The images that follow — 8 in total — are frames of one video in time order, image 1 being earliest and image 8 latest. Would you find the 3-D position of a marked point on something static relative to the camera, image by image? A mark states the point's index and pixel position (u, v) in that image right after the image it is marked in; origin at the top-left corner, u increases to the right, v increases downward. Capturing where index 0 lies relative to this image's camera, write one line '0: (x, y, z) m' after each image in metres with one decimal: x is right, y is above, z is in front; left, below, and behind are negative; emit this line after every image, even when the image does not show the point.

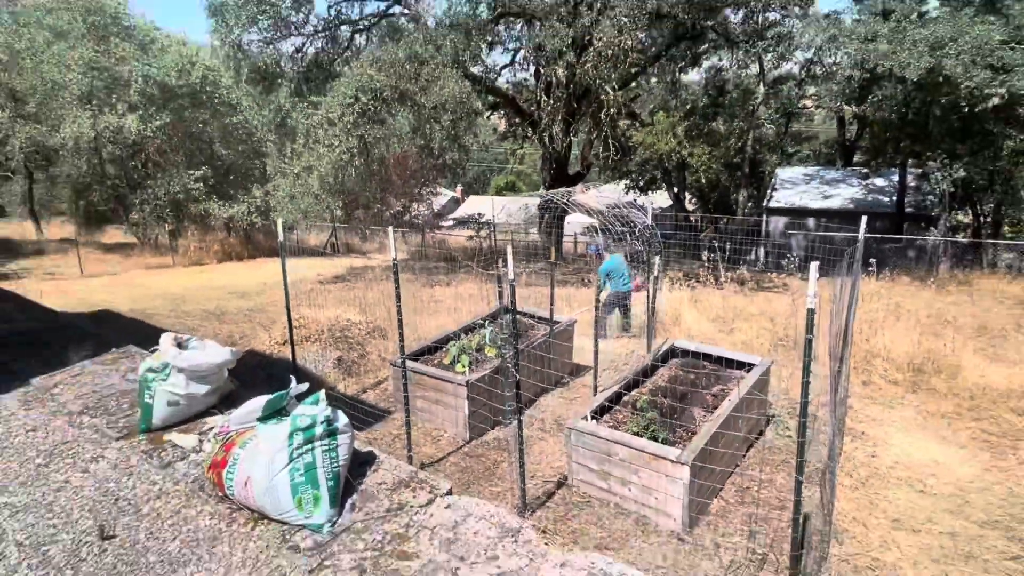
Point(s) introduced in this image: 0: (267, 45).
0: (-4.9, +4.9, +11.7) m
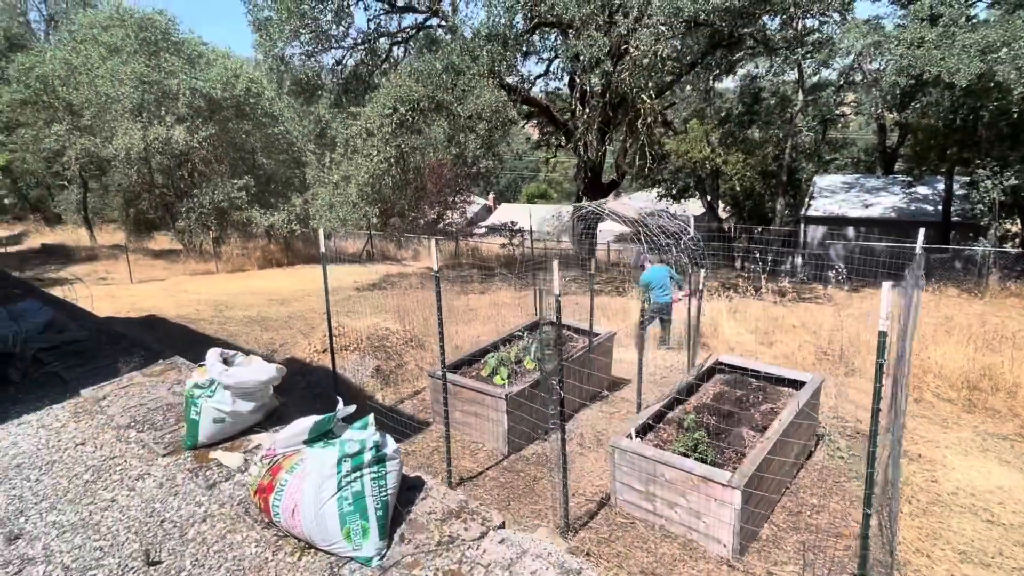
0: (-4.2, +4.7, +12.0) m
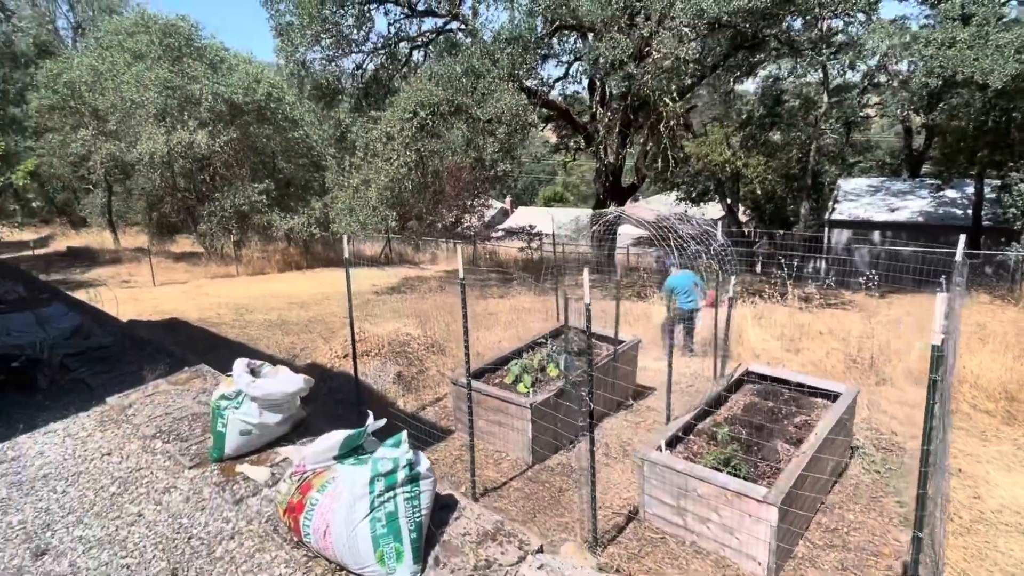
0: (-3.8, +4.6, +12.0) m
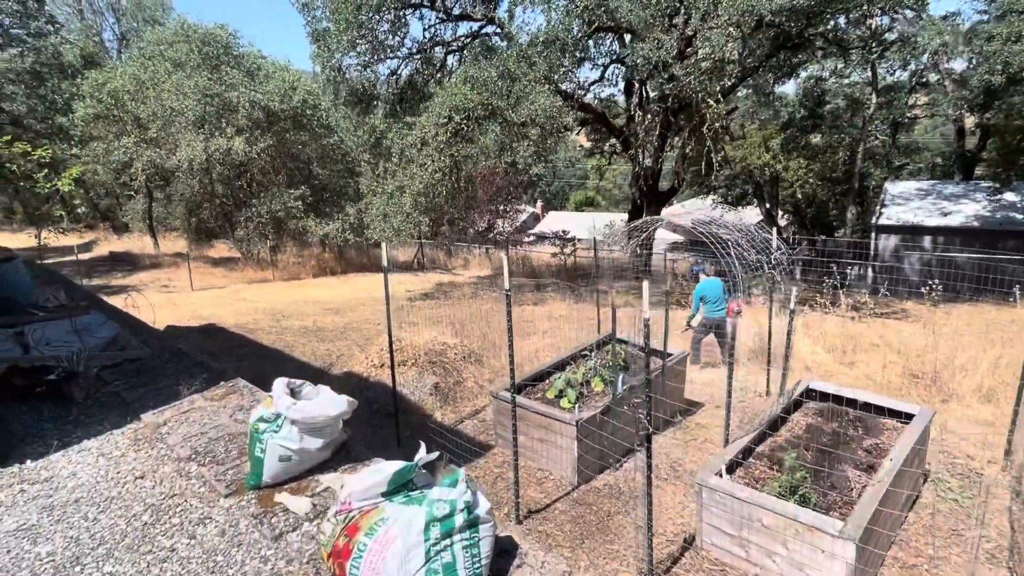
0: (-3.0, +4.5, +12.0) m
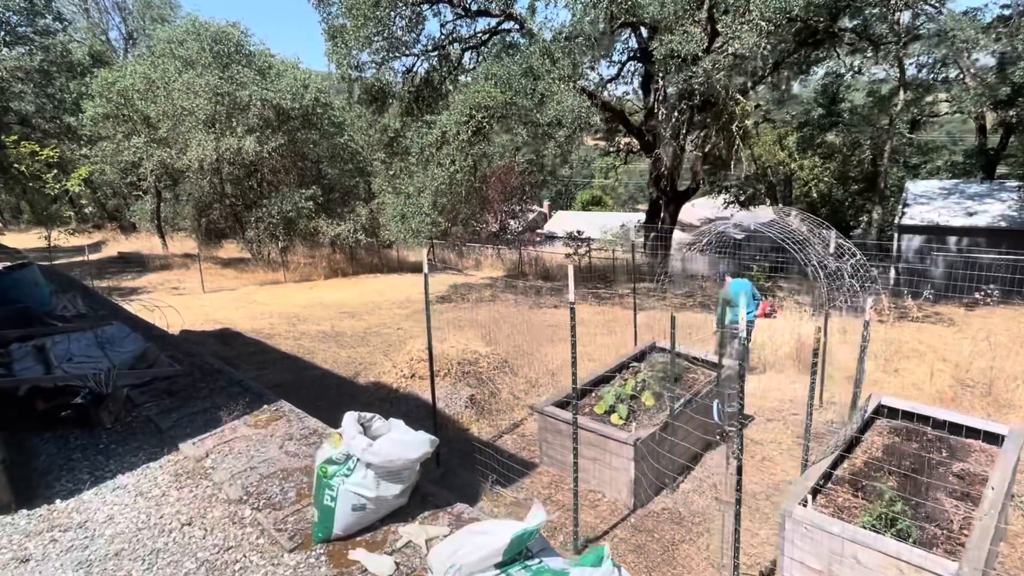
0: (-2.6, +4.4, +11.7) m
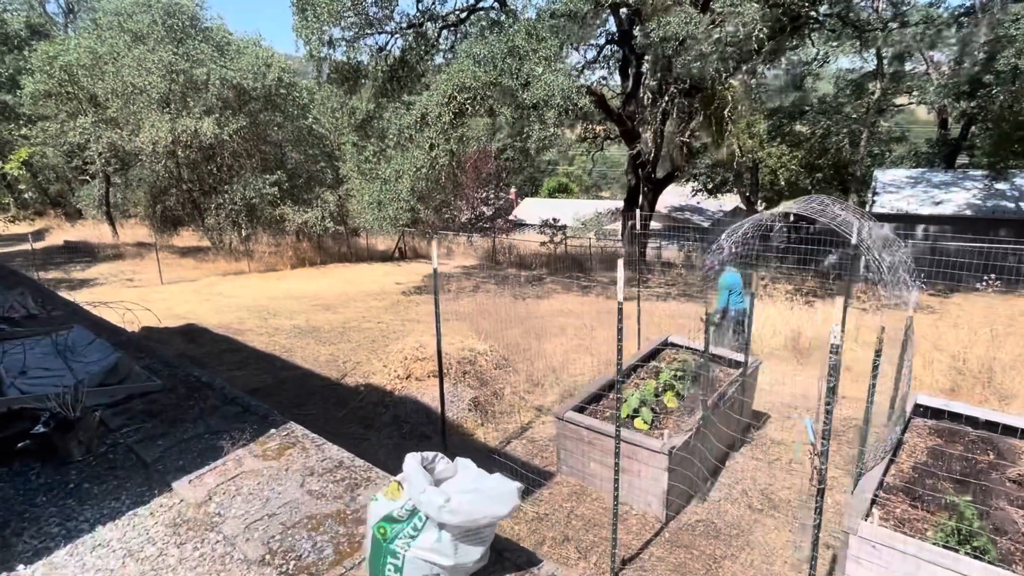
0: (-3.0, +4.6, +11.1) m
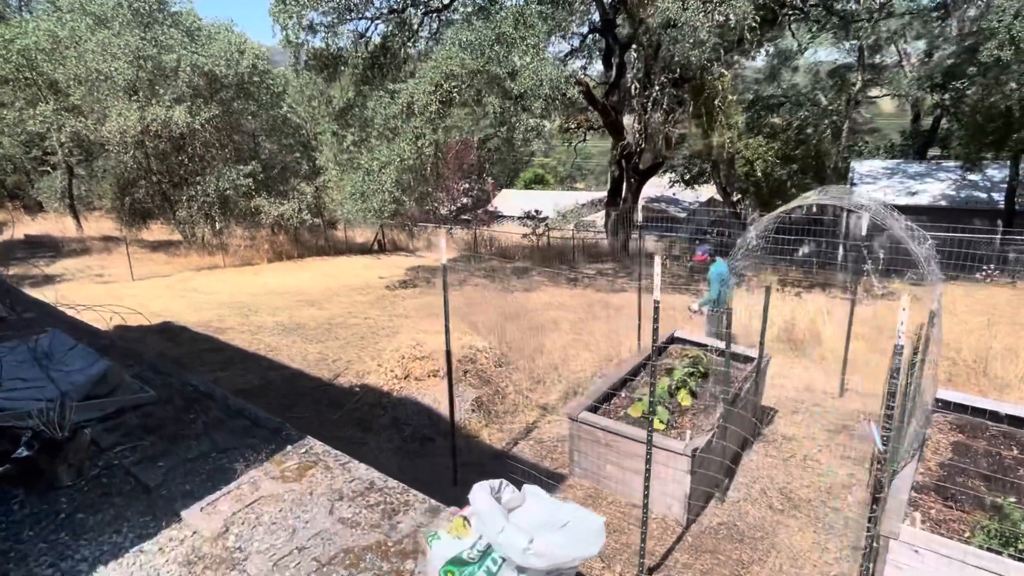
0: (-3.3, +4.7, +10.7) m
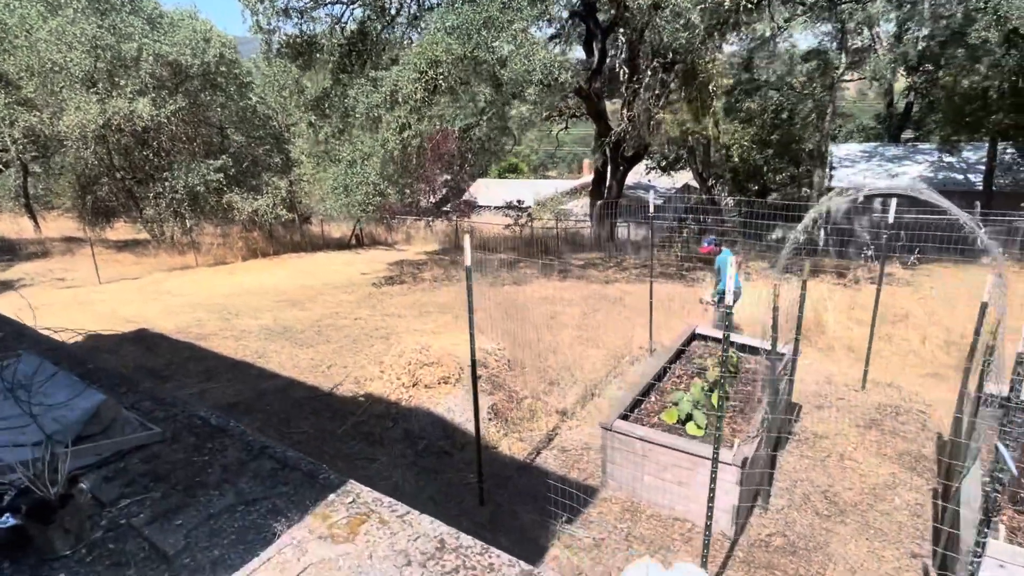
0: (-3.6, +4.7, +10.1) m
